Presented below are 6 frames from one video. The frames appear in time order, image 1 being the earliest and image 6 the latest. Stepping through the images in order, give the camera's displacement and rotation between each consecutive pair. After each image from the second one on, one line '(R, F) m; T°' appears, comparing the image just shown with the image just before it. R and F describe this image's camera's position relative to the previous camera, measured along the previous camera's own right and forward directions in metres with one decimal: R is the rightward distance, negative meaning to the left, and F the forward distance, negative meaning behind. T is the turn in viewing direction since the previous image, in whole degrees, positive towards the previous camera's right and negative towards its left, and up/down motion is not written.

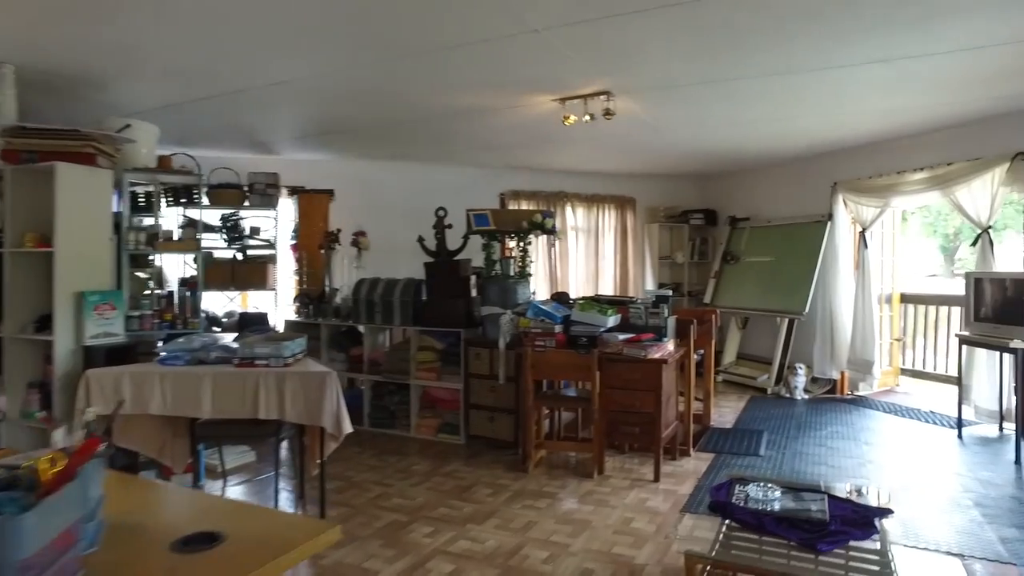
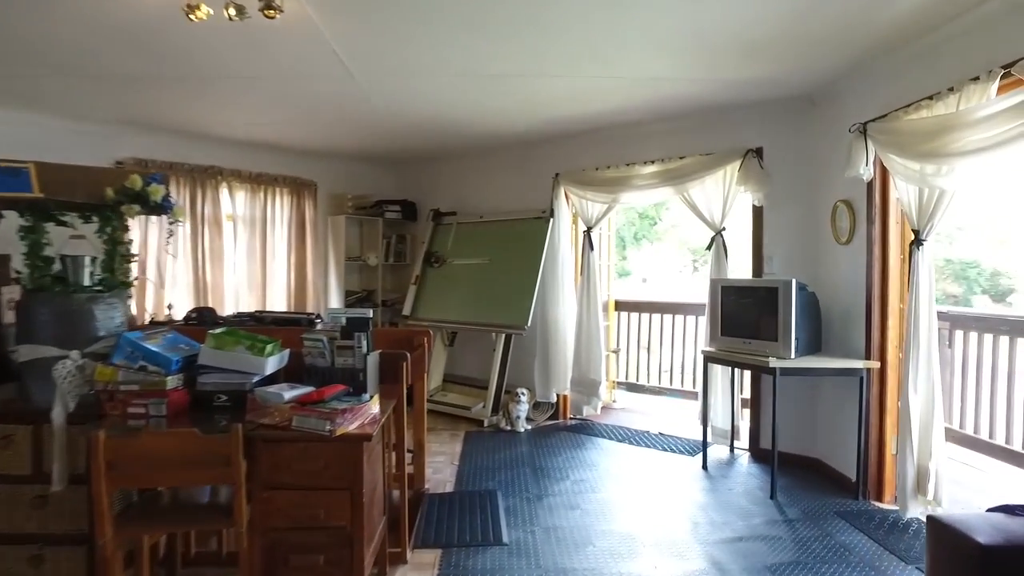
(+0.2, +1.4) m; +26°
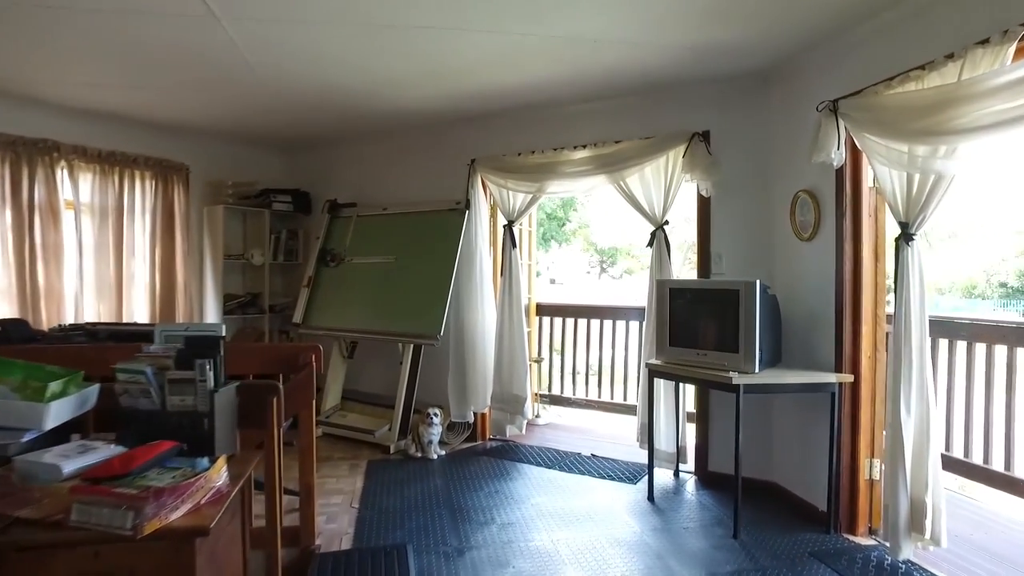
(0.0, +0.6) m; +8°
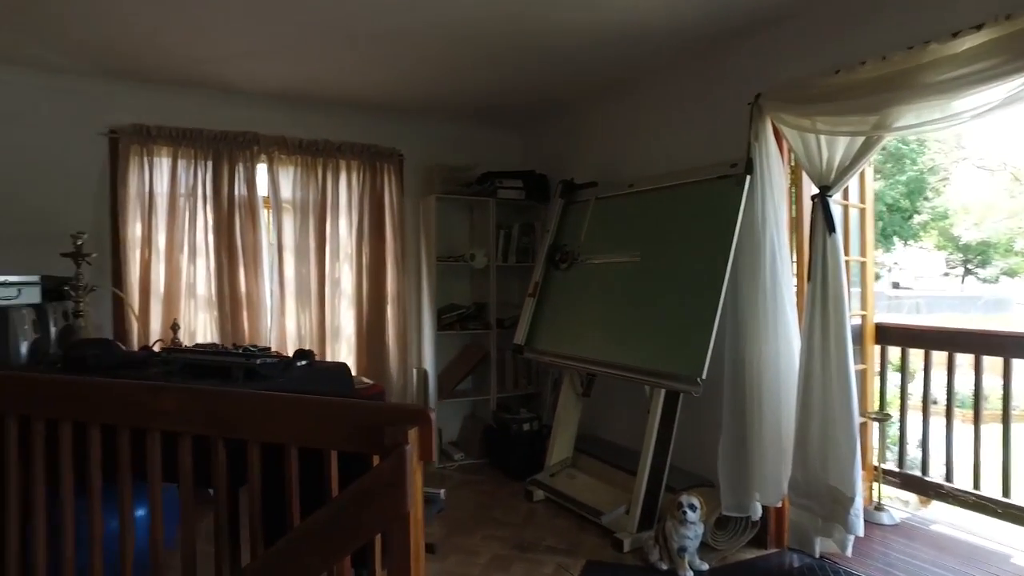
(+0.1, +1.4) m; -26°
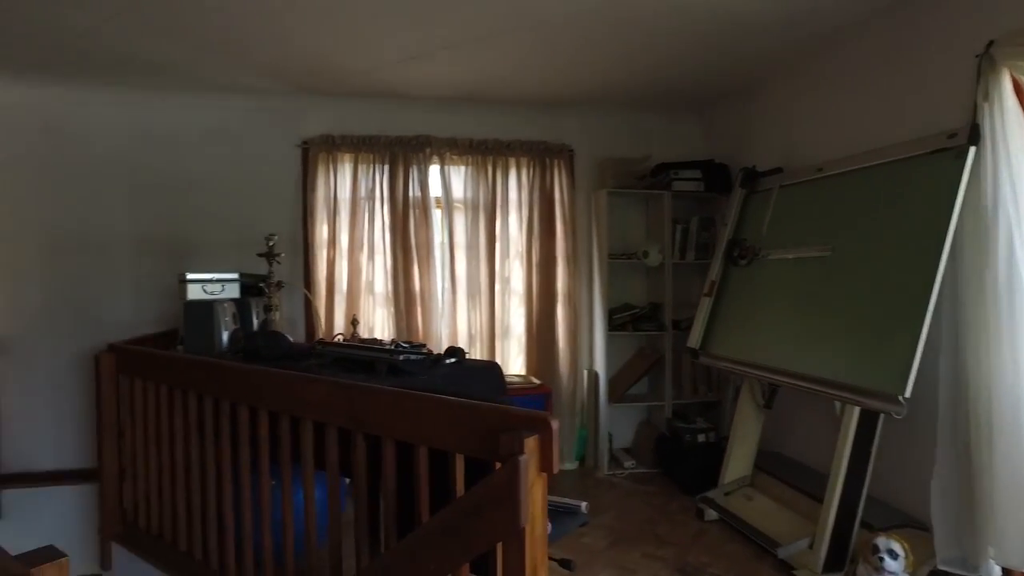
(+0.1, +0.2) m; -17°
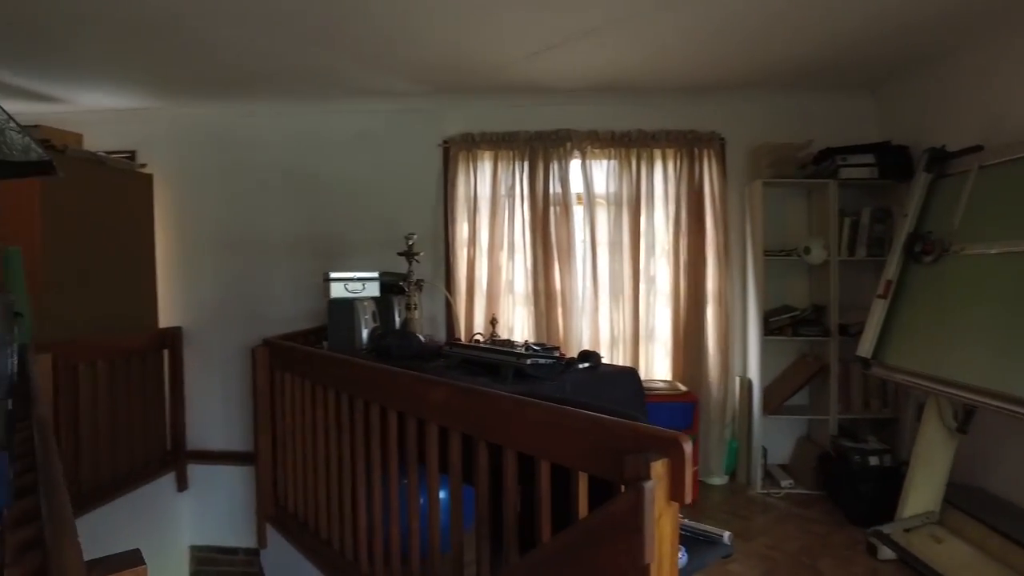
(0.0, +0.1) m; -13°
